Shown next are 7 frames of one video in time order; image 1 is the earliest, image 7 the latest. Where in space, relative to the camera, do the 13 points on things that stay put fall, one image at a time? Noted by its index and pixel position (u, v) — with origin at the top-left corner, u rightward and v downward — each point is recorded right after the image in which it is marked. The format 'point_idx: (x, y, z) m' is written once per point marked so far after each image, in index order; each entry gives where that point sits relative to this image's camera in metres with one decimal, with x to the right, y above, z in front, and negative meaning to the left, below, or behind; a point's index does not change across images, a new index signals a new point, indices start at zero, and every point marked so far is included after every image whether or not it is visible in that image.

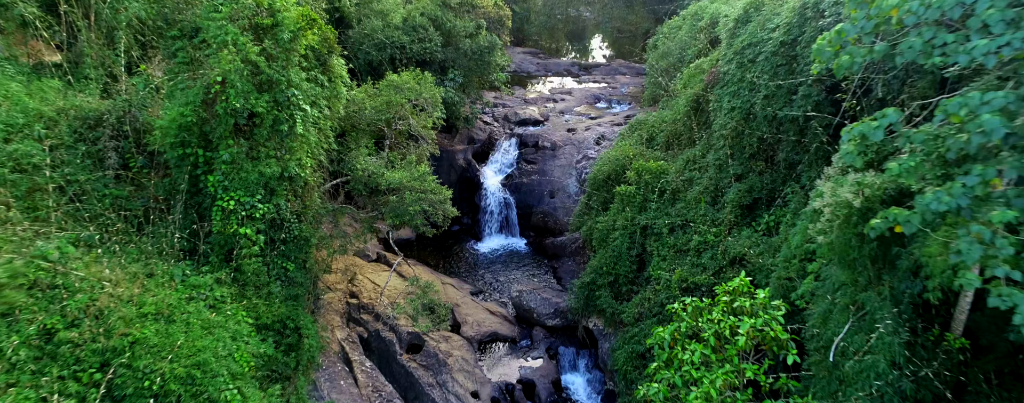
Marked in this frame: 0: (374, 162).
0: (-2.7, +0.7, +11.0) m
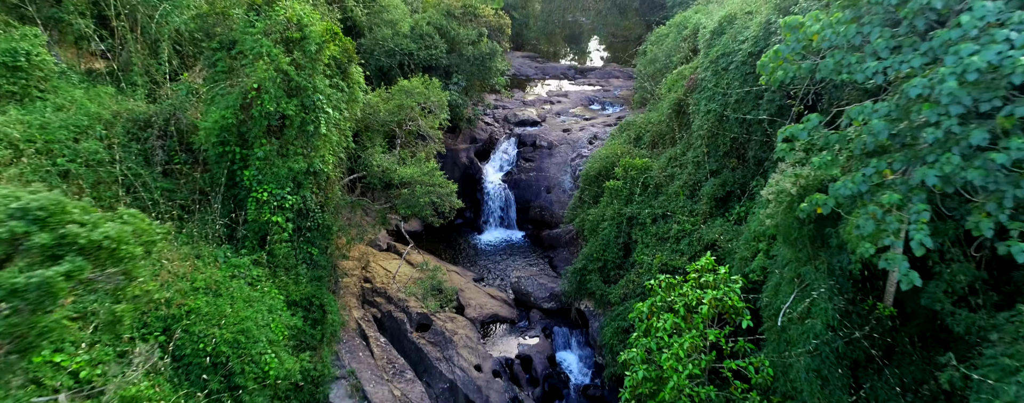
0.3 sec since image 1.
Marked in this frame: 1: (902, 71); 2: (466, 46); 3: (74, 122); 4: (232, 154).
0: (-2.7, +0.9, +12.2) m
1: (+3.8, +1.3, +5.5) m
2: (-1.3, +4.6, +16.7) m
3: (-7.2, +1.3, +9.2) m
4: (-4.9, +0.9, +9.9) m
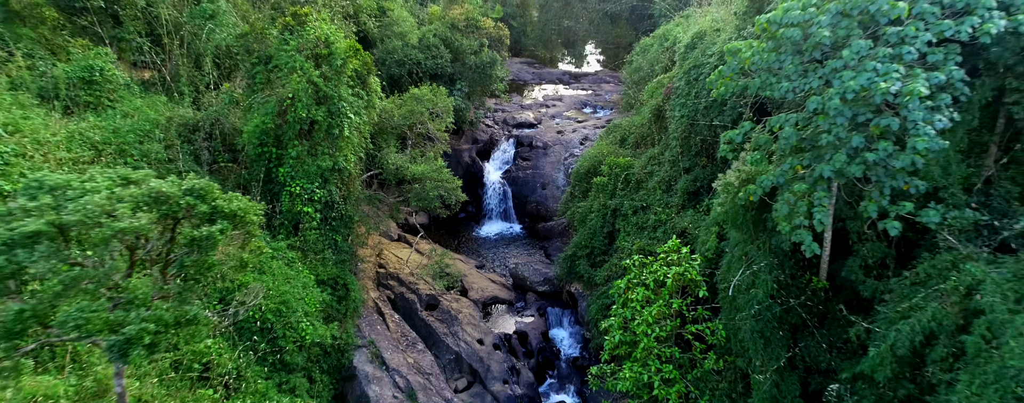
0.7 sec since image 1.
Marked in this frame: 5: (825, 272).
0: (-2.8, +1.0, +13.9) m
1: (+3.7, +1.4, +7.2) m
2: (-1.4, +4.7, +18.4) m
3: (-7.2, +1.4, +10.9) m
4: (-5.0, +1.0, +11.6) m
5: (+5.1, -1.1, +8.9) m
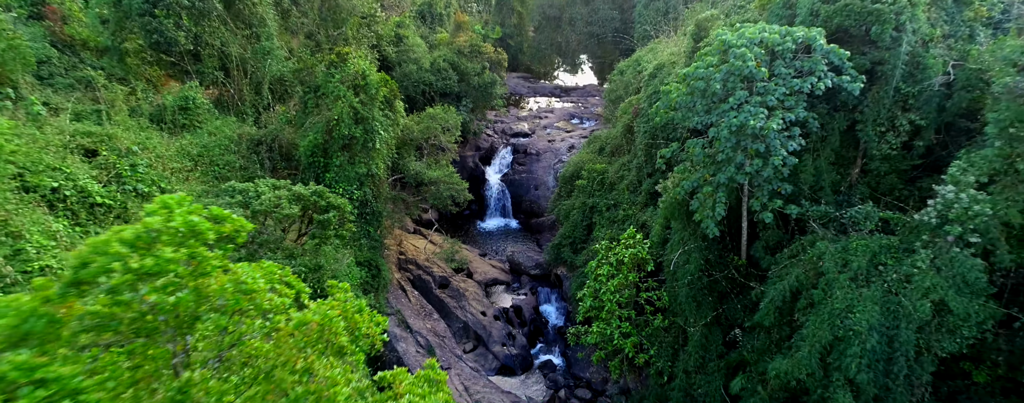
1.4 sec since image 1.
0: (-2.9, +1.1, +17.2) m
1: (+3.7, +1.4, +10.5) m
2: (-1.5, +4.8, +21.7) m
3: (-7.3, +1.5, +14.2) m
4: (-5.0, +1.0, +14.9) m
5: (+5.0, -1.0, +12.2) m
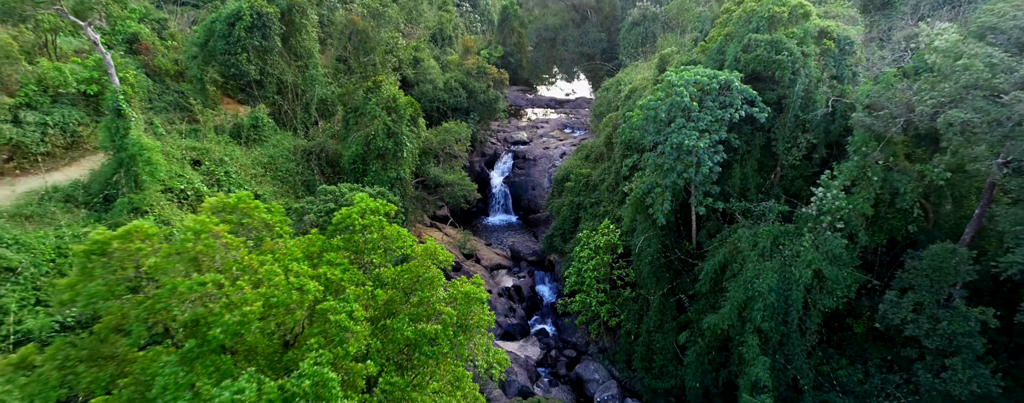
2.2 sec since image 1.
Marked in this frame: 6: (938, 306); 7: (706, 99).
0: (-2.8, +1.1, +20.9) m
1: (+3.7, +1.5, +14.2) m
2: (-1.4, +4.8, +25.4) m
3: (-7.3, +1.5, +17.9) m
4: (-5.0, +1.1, +18.6) m
5: (+5.0, -1.0, +15.9) m
6: (+8.7, -2.1, +11.5) m
7: (+4.7, +2.5, +13.8) m
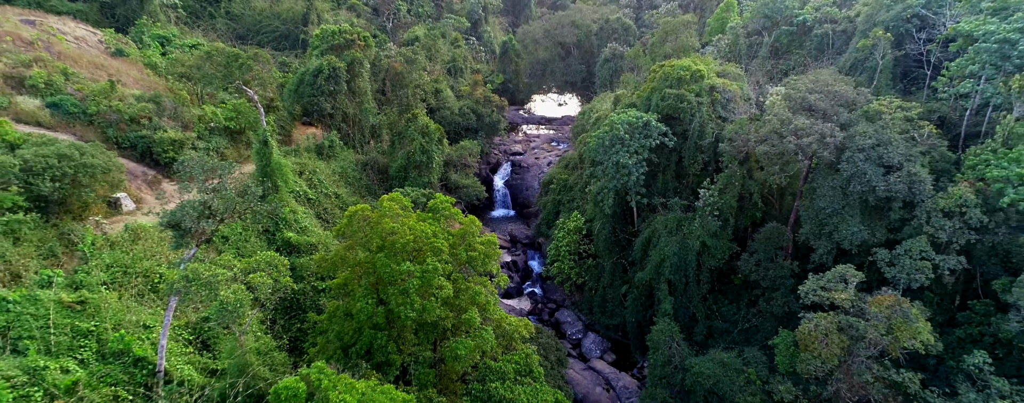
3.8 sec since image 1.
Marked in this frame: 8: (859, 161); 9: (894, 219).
0: (-2.9, +1.2, +28.4) m
1: (+3.6, +1.6, +21.7) m
2: (-1.5, +4.9, +32.9) m
3: (-7.3, +1.6, +25.4) m
4: (-5.1, +1.2, +26.1) m
5: (+5.0, -0.9, +23.4) m
6: (+8.6, -2.0, +19.0) m
7: (+4.6, +2.6, +21.3) m
8: (+9.7, +1.1, +16.0) m
9: (+10.9, -0.5, +16.2) m
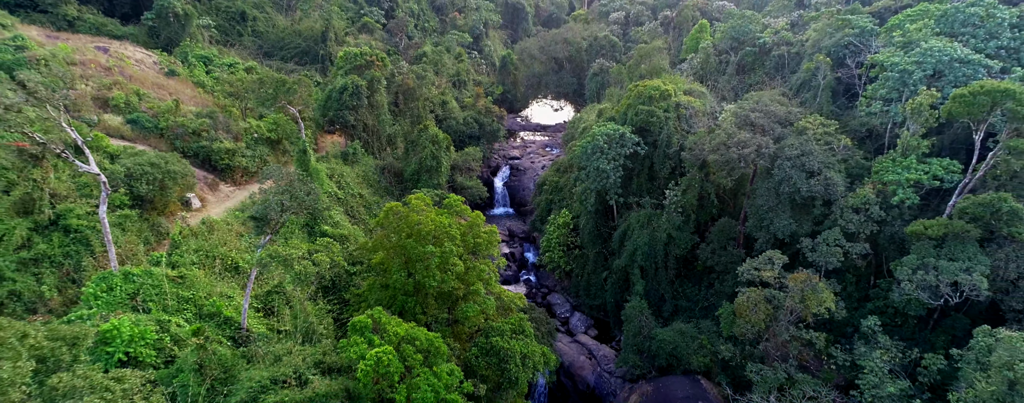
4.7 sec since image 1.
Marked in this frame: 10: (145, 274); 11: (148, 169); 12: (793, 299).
0: (-3.0, +1.3, +32.4) m
1: (+3.5, +1.7, +25.7) m
2: (-1.6, +5.0, +36.9) m
3: (-7.4, +1.7, +29.4) m
4: (-5.2, +1.2, +30.1) m
5: (+4.9, -0.8, +27.4) m
6: (+8.5, -2.0, +23.0) m
7: (+4.5, +2.6, +25.3) m
8: (+9.6, +1.2, +20.0) m
9: (+10.8, -0.5, +20.2) m
10: (-10.1, -2.0, +15.8) m
11: (-12.1, +1.1, +19.0) m
12: (+8.7, -3.1, +17.8) m
